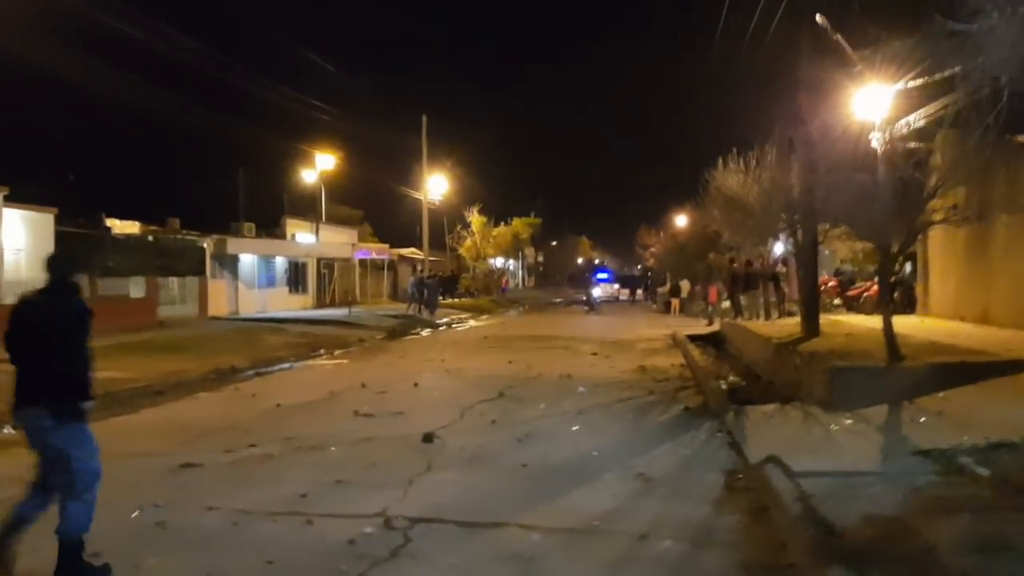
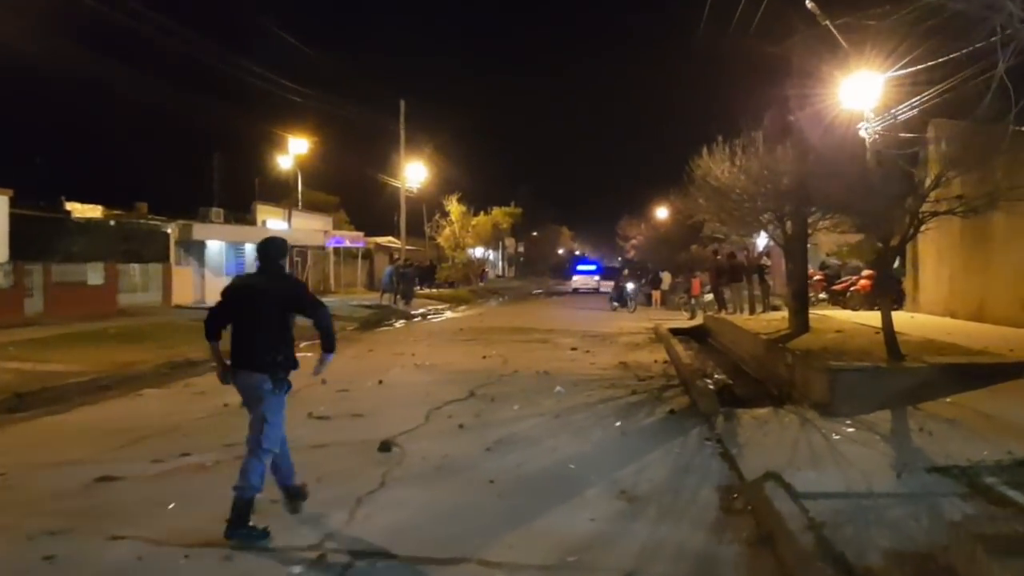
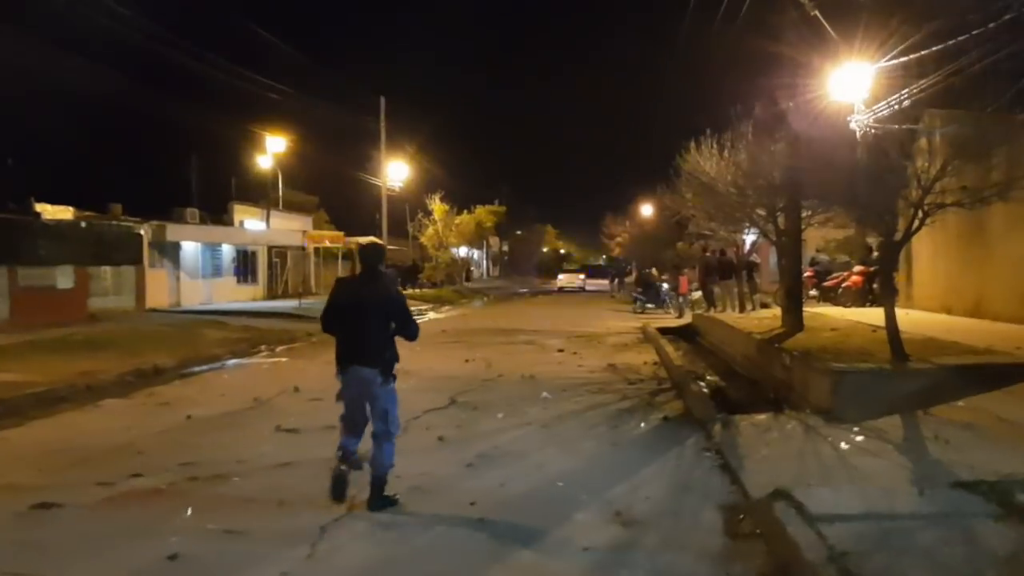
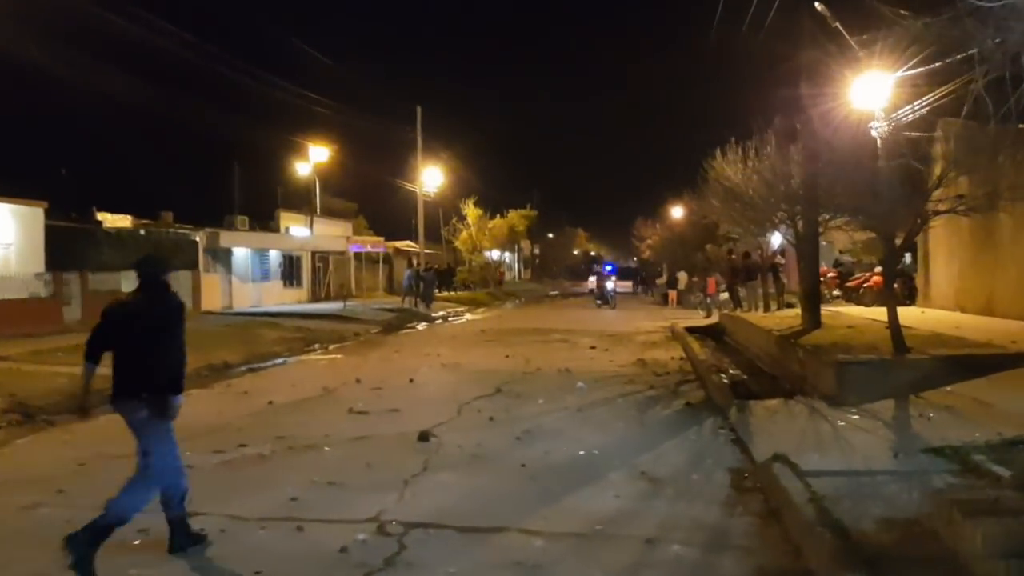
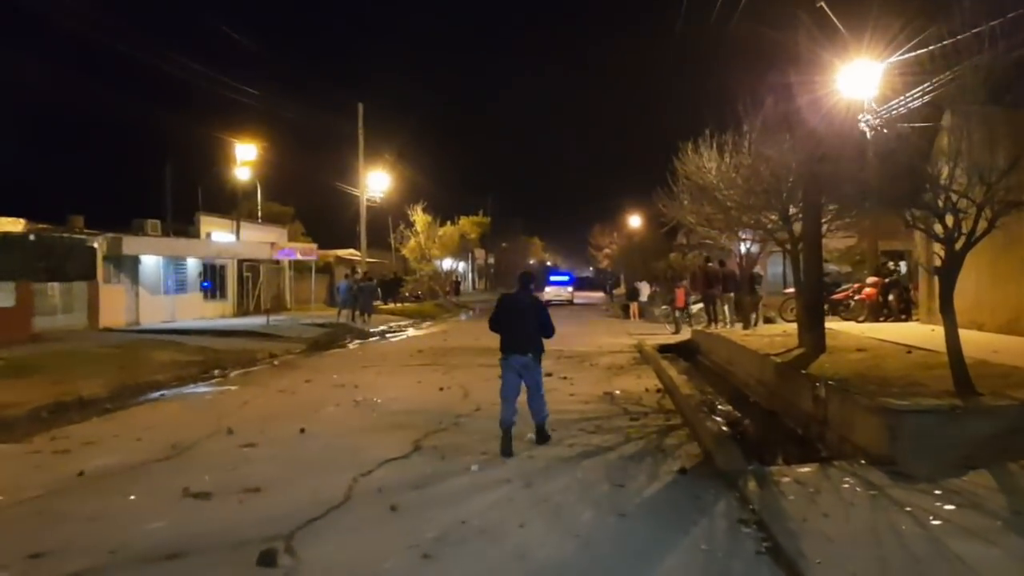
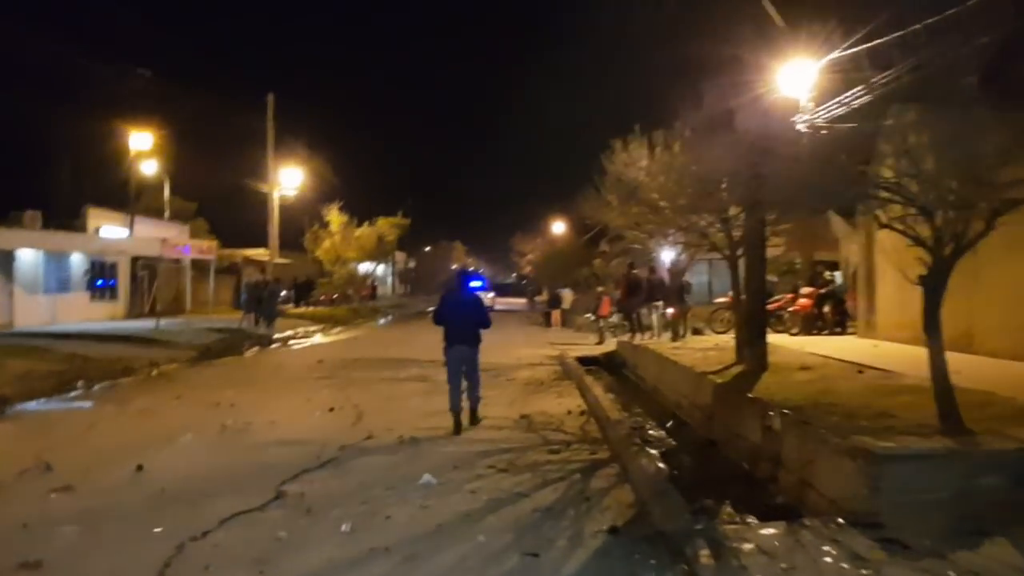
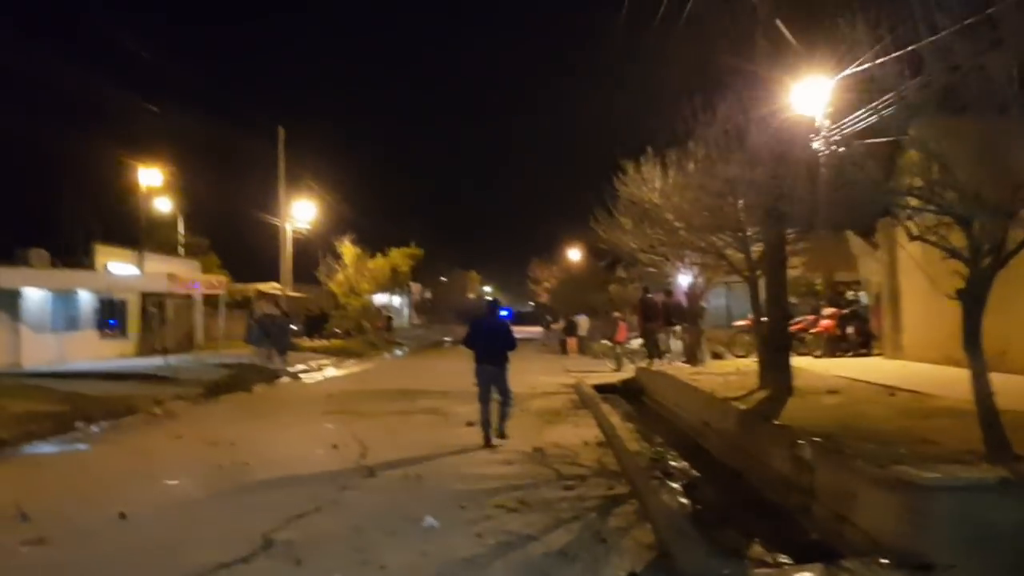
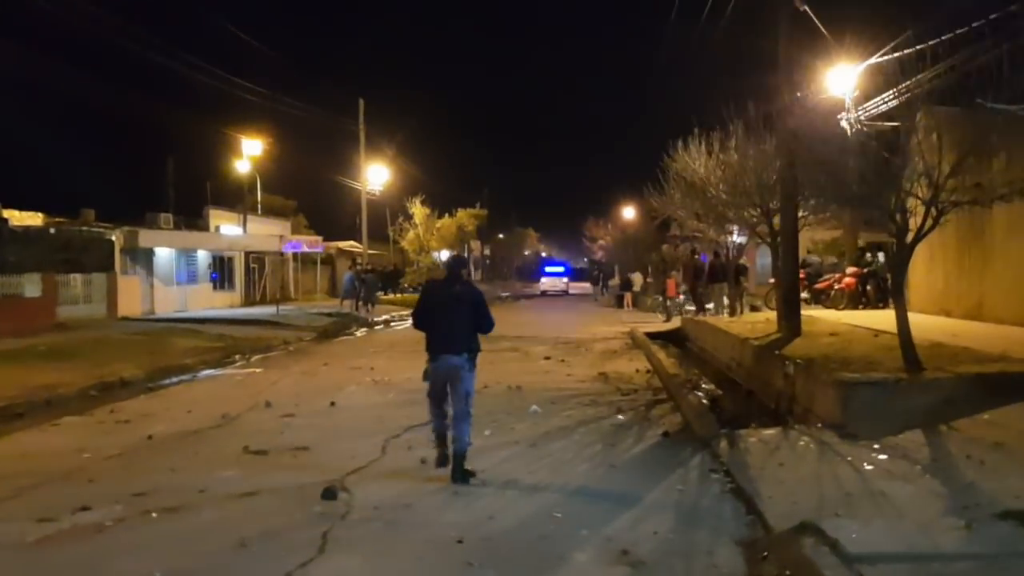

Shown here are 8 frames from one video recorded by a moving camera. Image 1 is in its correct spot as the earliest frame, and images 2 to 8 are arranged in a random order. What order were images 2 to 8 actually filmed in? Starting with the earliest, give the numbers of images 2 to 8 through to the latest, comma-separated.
4, 2, 3, 8, 5, 6, 7
